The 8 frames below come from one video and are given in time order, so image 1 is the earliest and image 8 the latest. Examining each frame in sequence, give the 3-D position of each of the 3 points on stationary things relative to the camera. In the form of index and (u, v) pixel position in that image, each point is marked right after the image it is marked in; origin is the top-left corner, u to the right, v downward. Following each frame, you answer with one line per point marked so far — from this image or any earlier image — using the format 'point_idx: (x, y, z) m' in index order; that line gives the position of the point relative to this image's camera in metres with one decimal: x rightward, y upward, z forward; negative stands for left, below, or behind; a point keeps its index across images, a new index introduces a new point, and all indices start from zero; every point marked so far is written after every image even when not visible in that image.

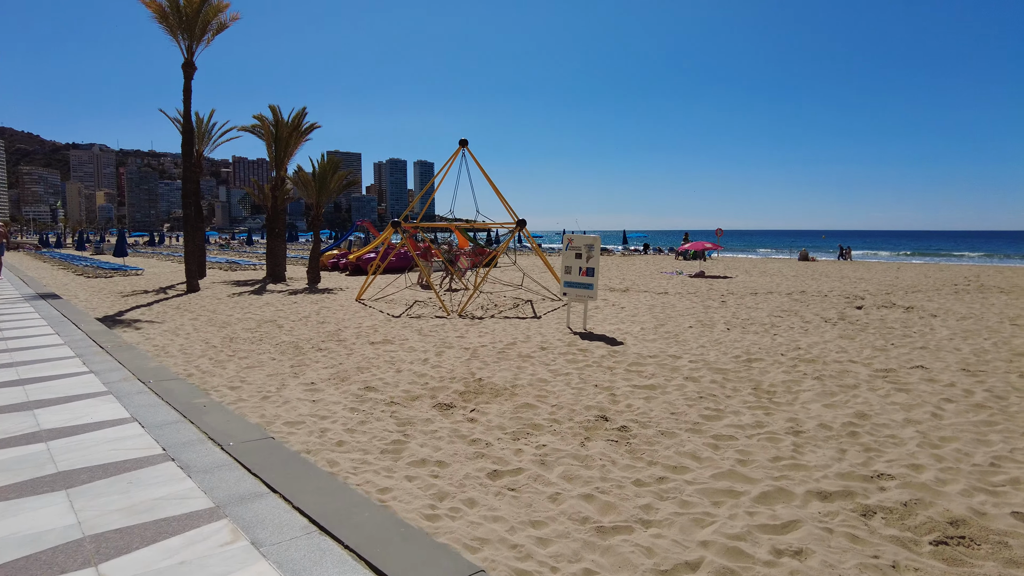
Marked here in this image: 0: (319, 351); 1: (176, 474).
0: (-1.8, -0.6, +6.3) m
1: (-1.1, -0.6, +2.3) m
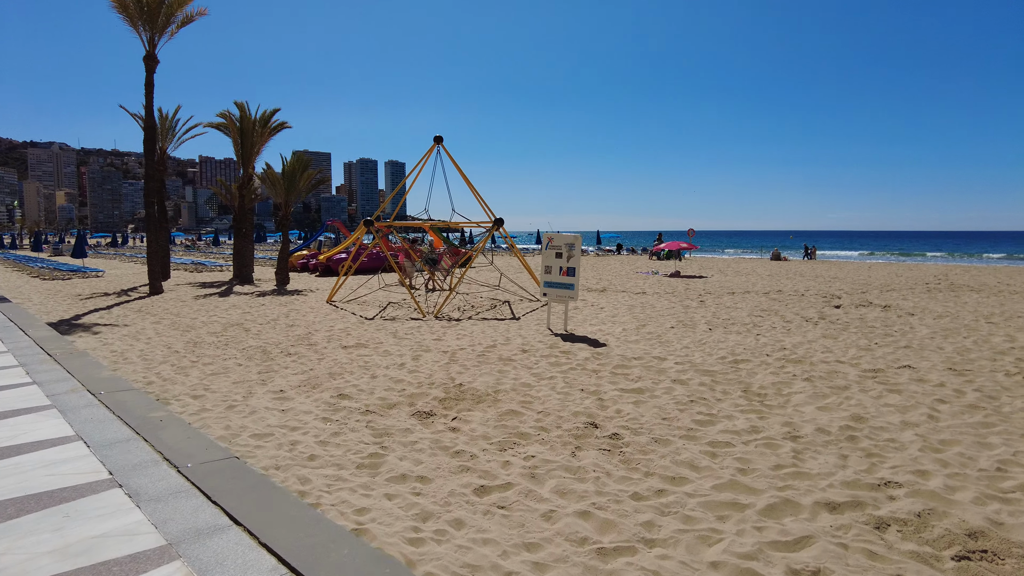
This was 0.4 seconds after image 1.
0: (-2.0, -0.6, +6.0) m
1: (-1.2, -0.6, +2.0) m
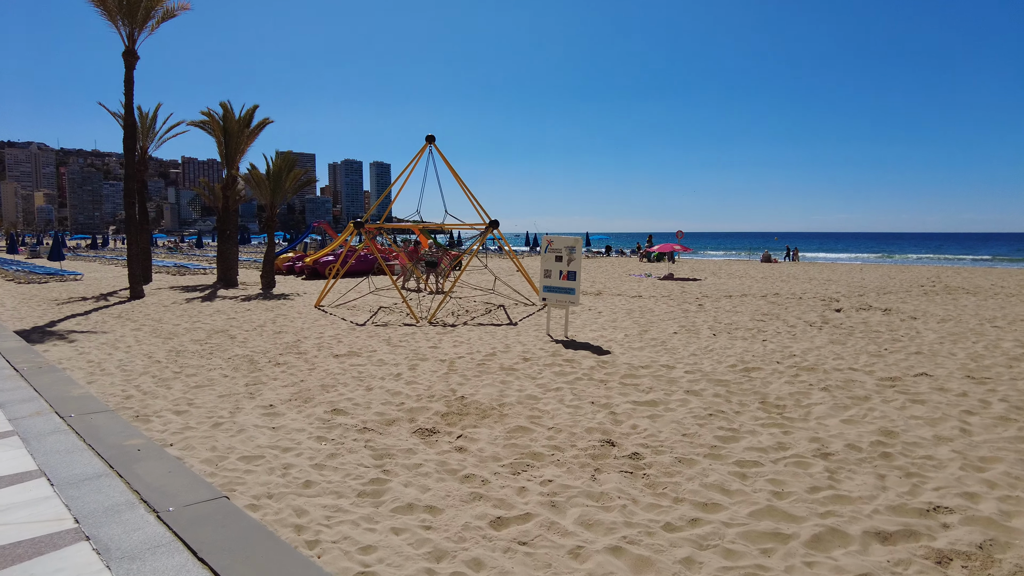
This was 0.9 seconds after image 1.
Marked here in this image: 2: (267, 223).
0: (-1.9, -0.7, +5.6) m
1: (-1.1, -0.7, +1.7) m
2: (-5.0, +1.3, +13.8) m
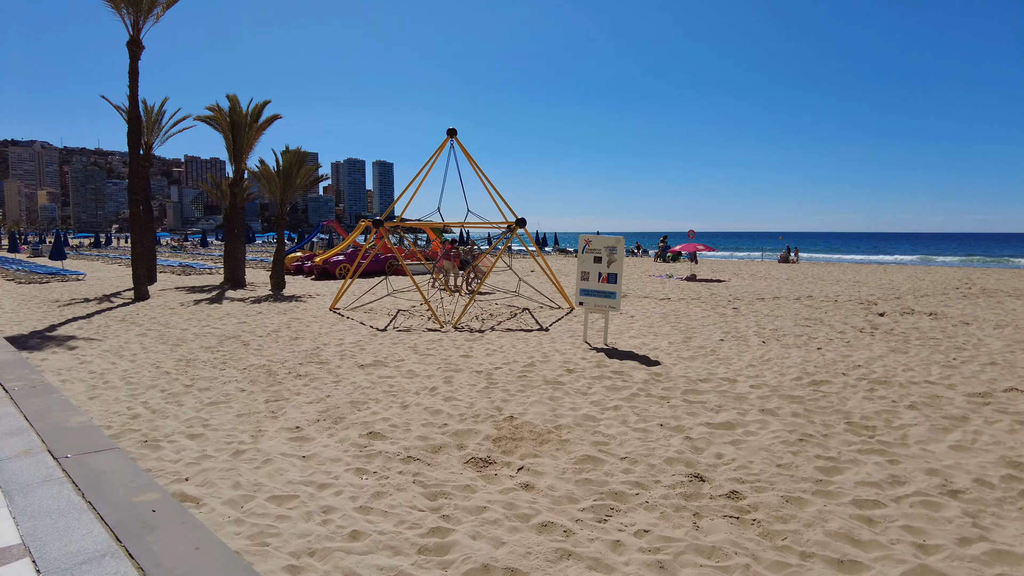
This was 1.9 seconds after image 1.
0: (-1.6, -0.7, +5.1) m
1: (-0.7, -0.7, +1.2) m
2: (-4.6, +1.3, +13.3) m
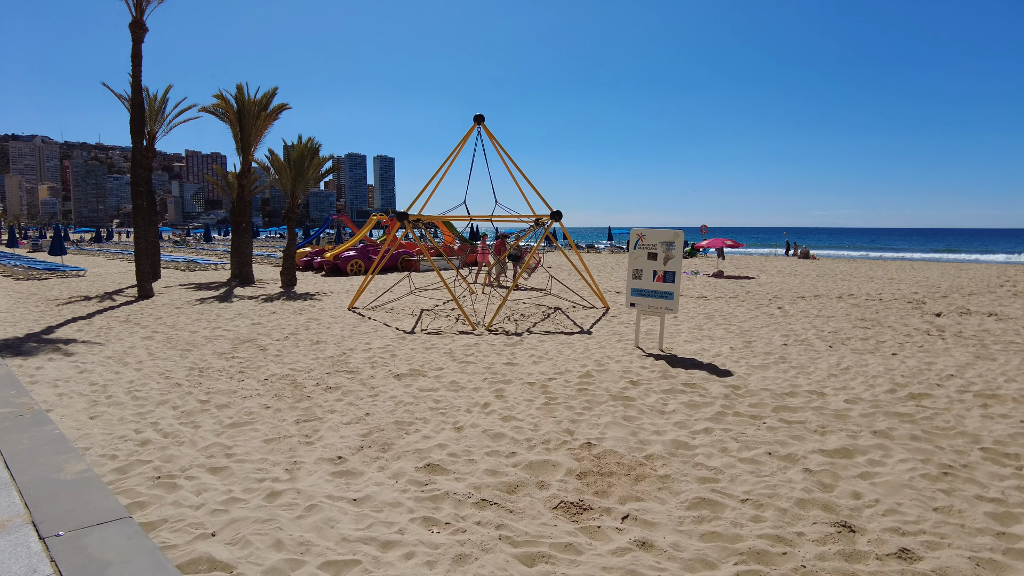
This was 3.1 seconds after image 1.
0: (-1.2, -0.7, +4.5) m
1: (-0.3, -0.8, +0.5) m
2: (-4.2, +1.3, +12.7) m
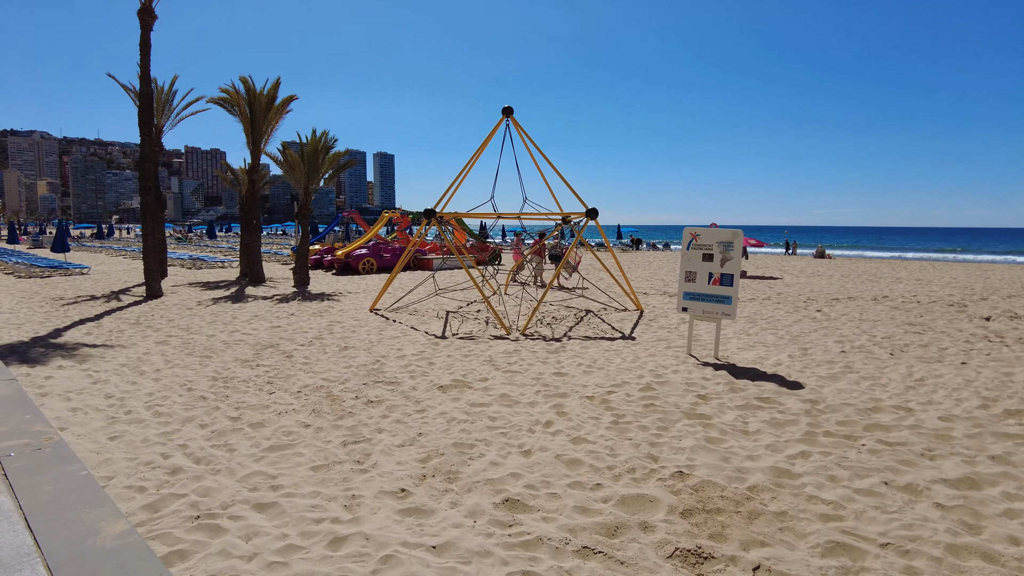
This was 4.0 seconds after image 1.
0: (-0.8, -0.7, +4.0) m
1: (0.0, -0.8, +0.1) m
2: (-3.8, +1.4, +12.2) m
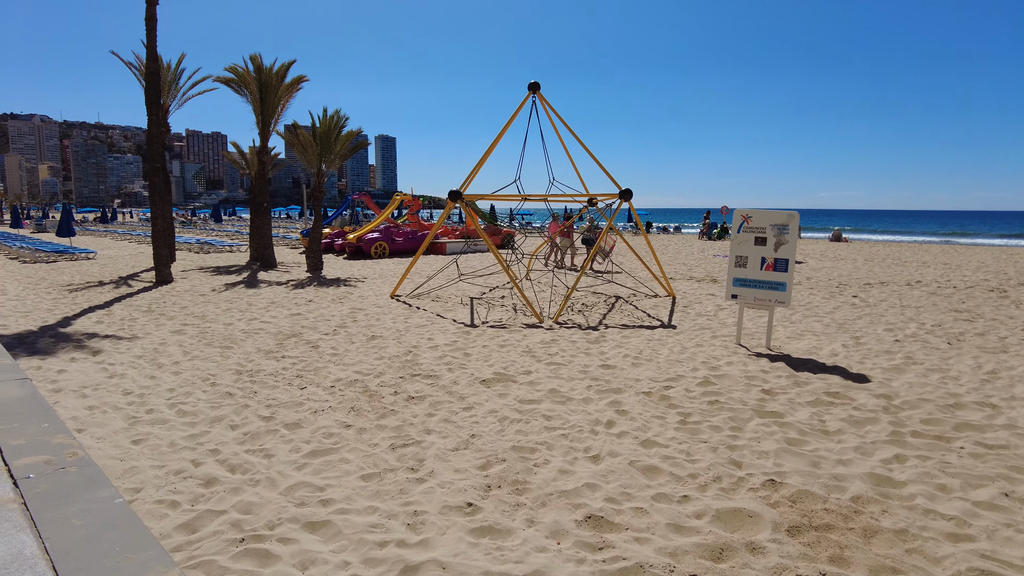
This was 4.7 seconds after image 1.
0: (-0.5, -0.6, +3.7) m
1: (+0.3, -0.8, -0.2) m
2: (-3.5, +1.6, +11.9) m
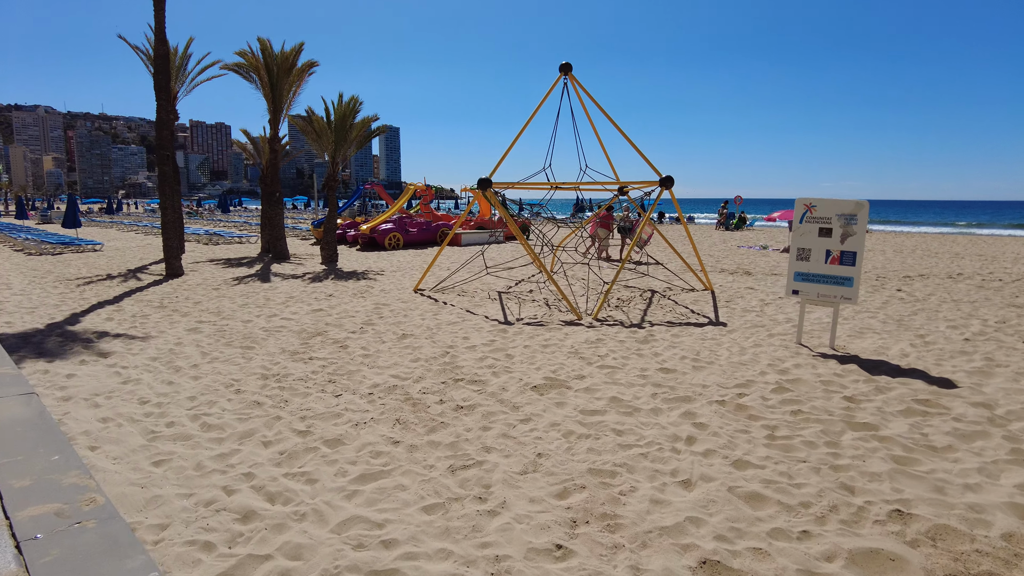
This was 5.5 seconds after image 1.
0: (-0.2, -0.6, +3.3) m
1: (+0.6, -0.9, -0.6) m
2: (-3.2, +1.7, +11.4) m
